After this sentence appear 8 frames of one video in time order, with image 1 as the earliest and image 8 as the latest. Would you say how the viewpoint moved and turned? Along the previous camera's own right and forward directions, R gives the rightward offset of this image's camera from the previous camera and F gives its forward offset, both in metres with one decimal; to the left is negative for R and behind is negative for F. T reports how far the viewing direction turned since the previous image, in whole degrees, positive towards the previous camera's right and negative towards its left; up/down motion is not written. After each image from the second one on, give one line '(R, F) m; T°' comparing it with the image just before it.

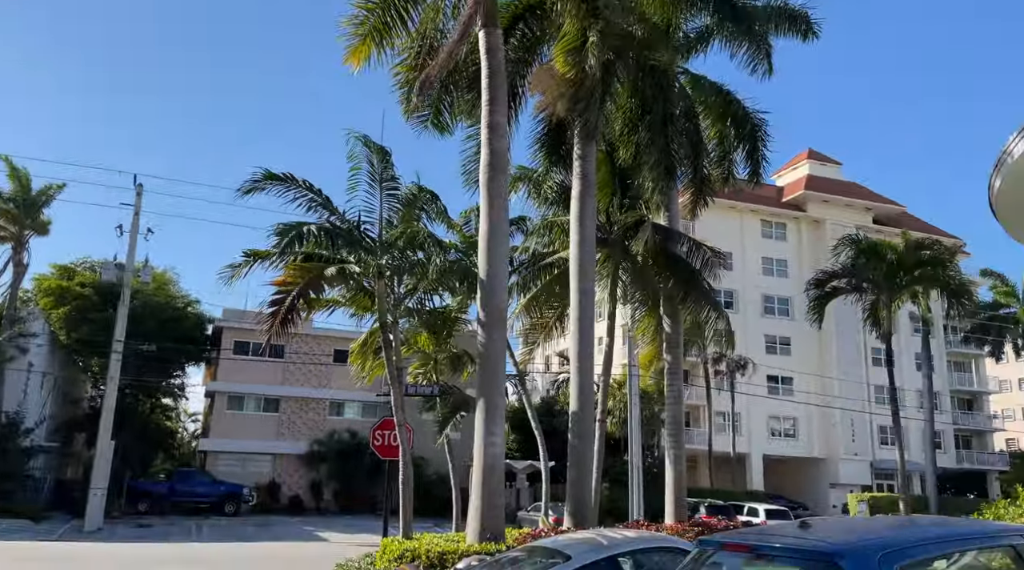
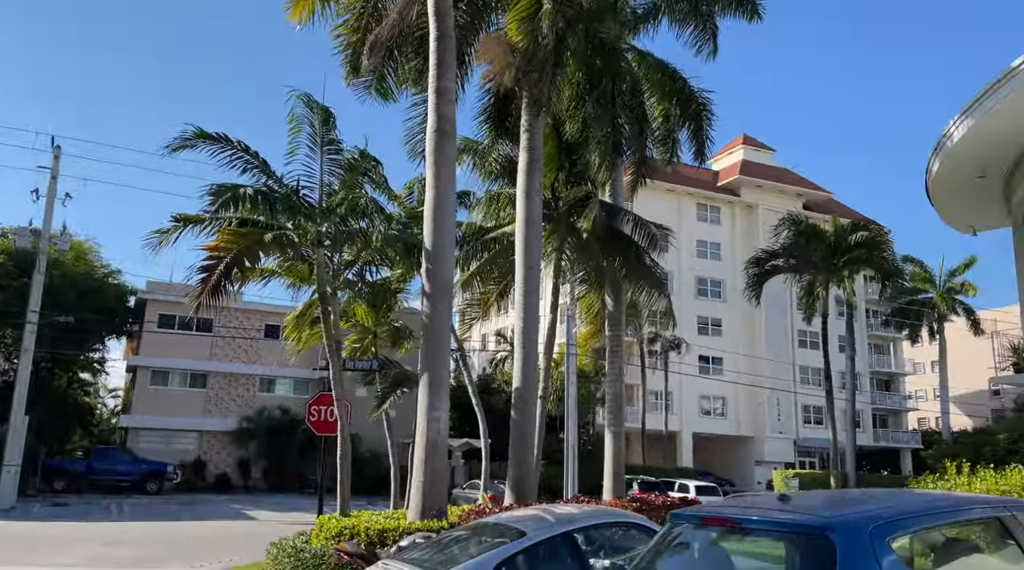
(-0.2, +0.3) m; +4°
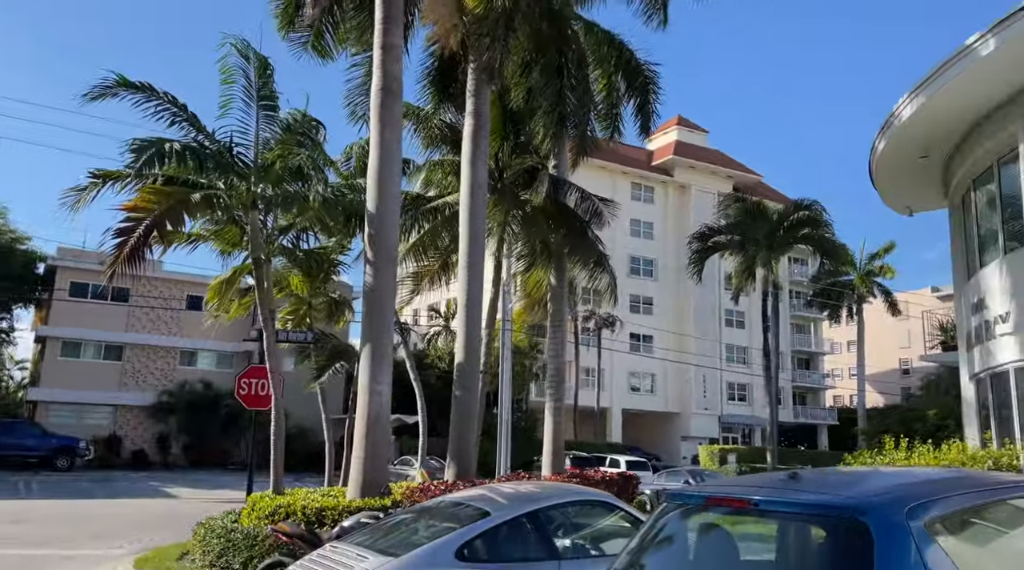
(-0.3, +0.5) m; +5°
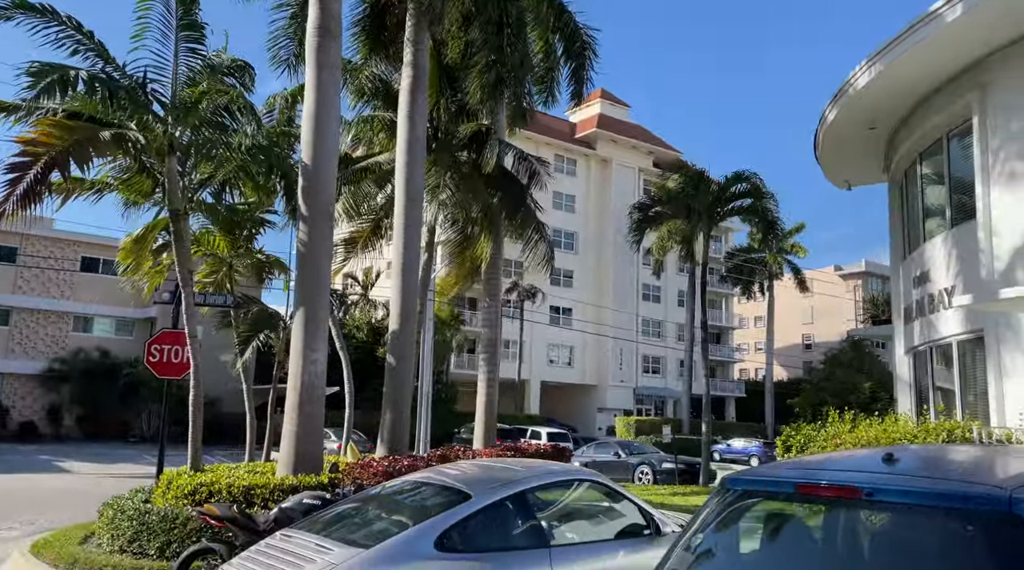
(-0.5, +0.8) m; +6°
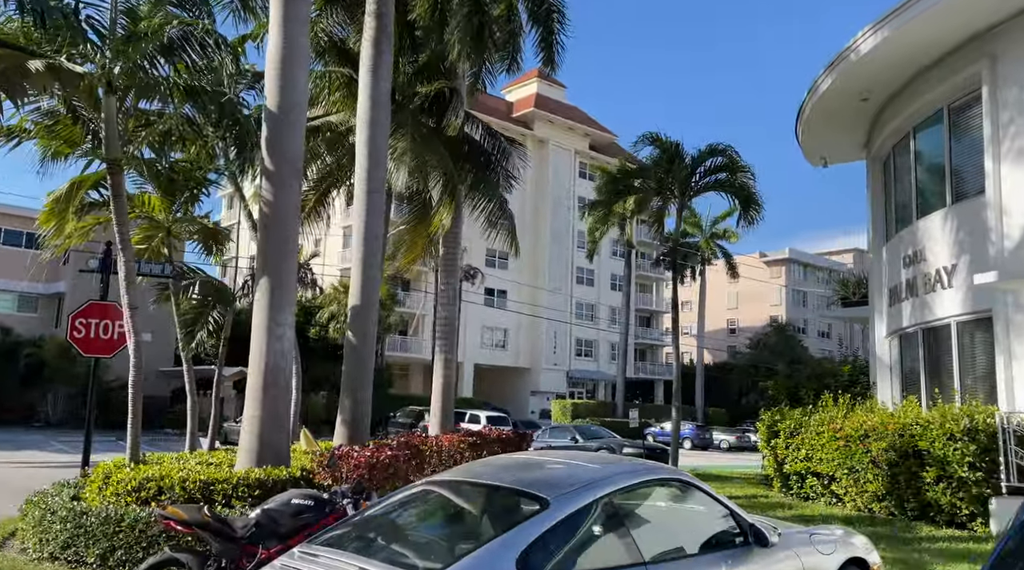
(-0.8, +1.2) m; +5°
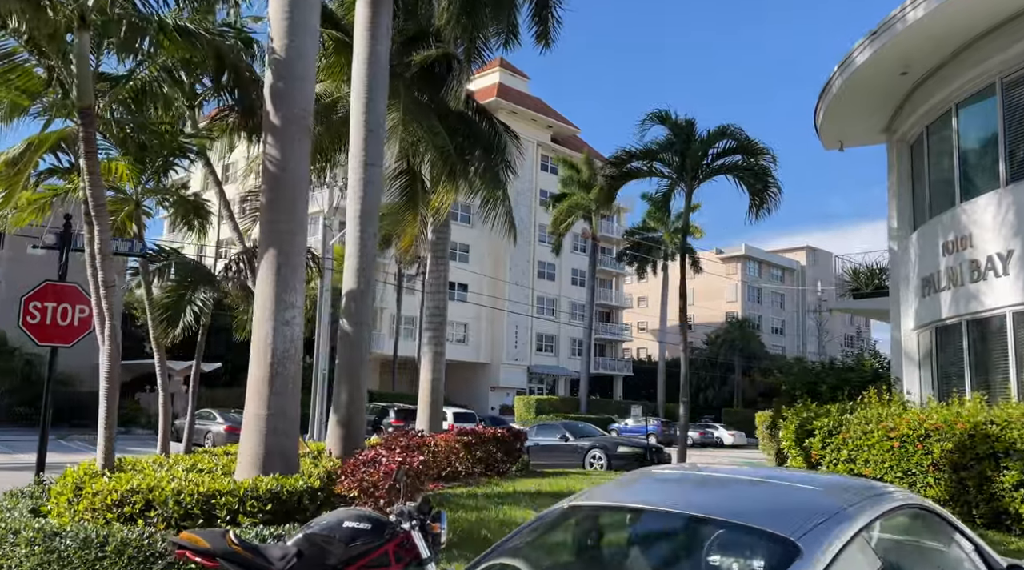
(-0.9, +1.3) m; +4°
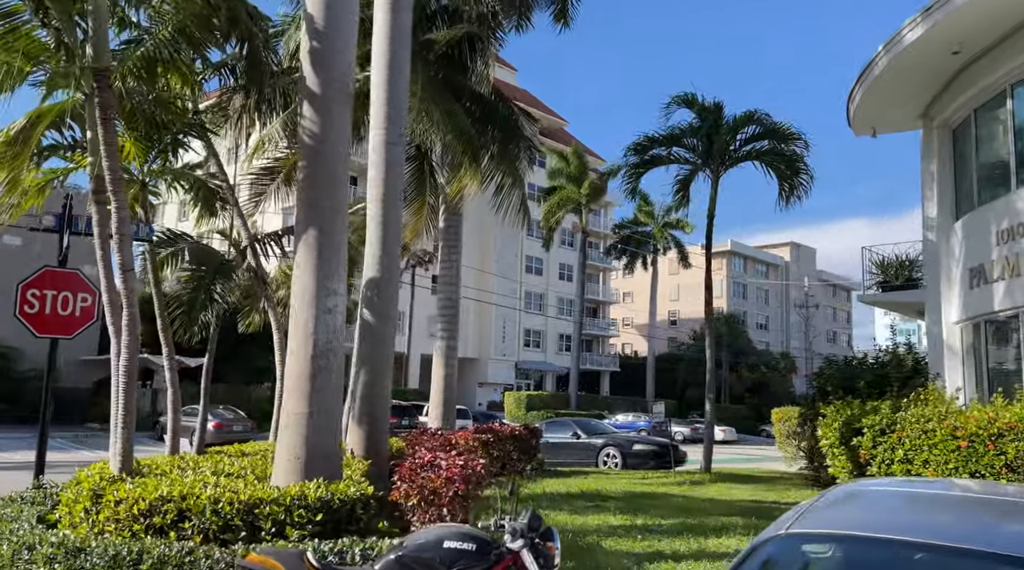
(-0.7, +0.8) m; +2°
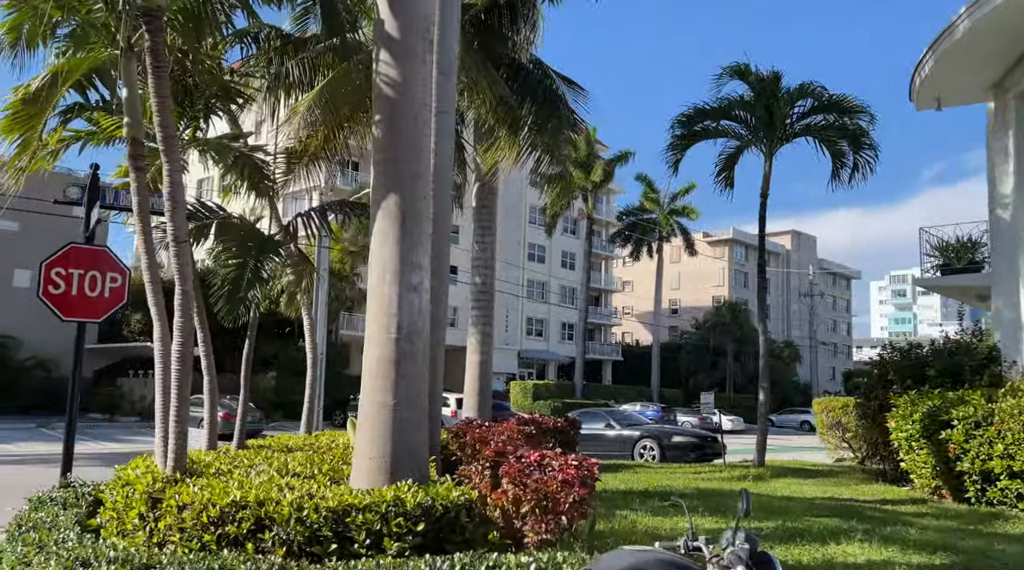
(-0.9, +0.9) m; +1°
